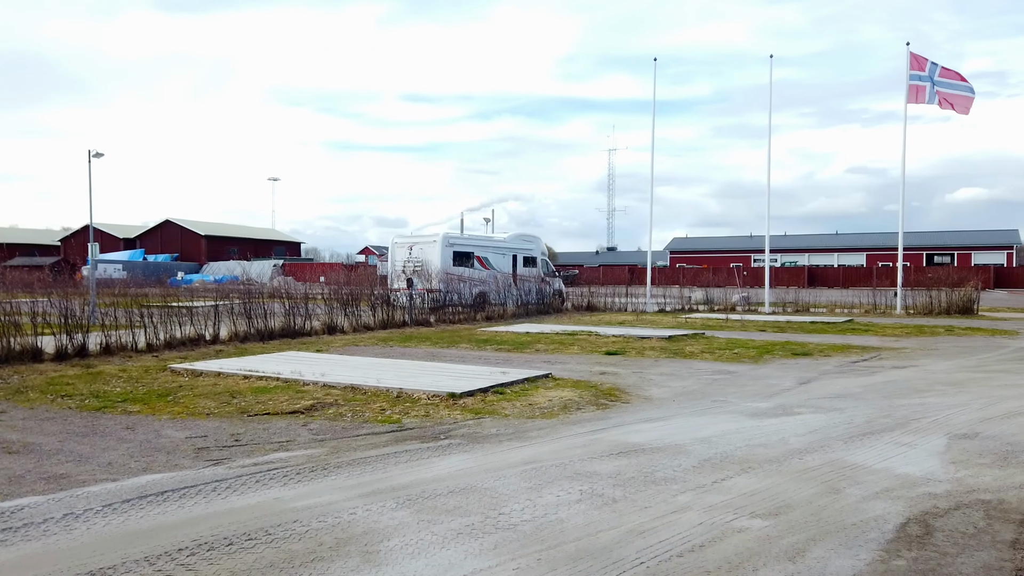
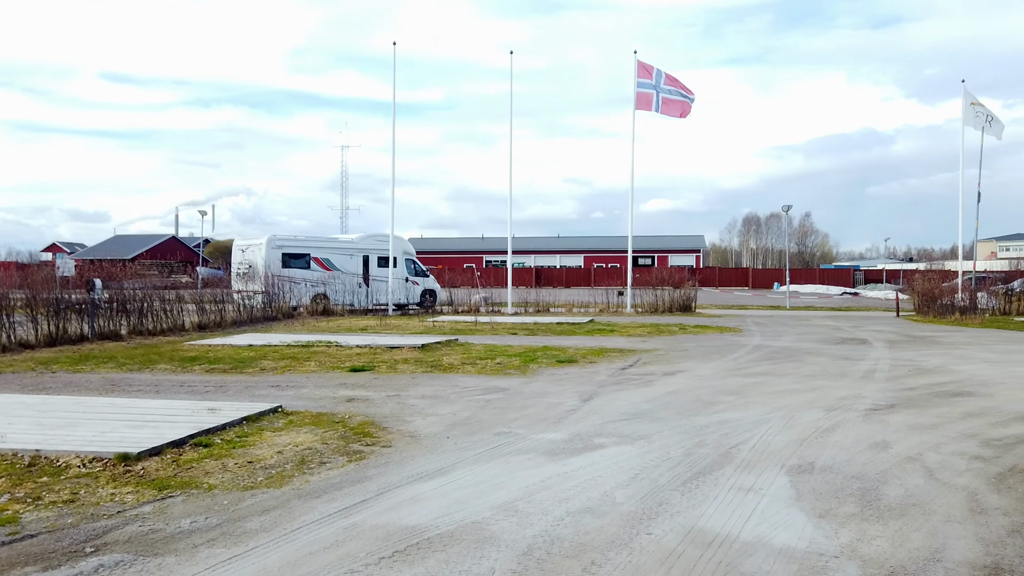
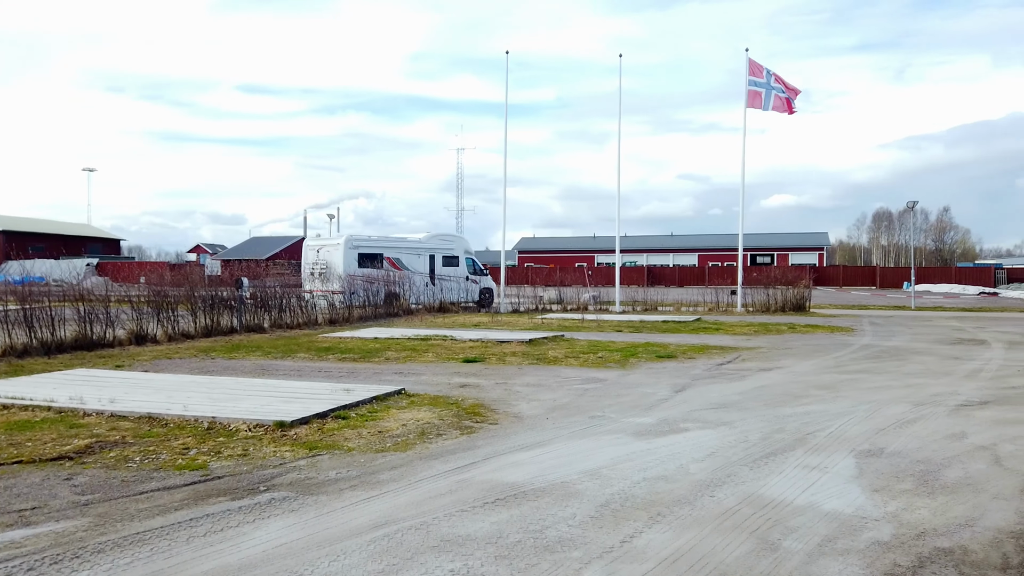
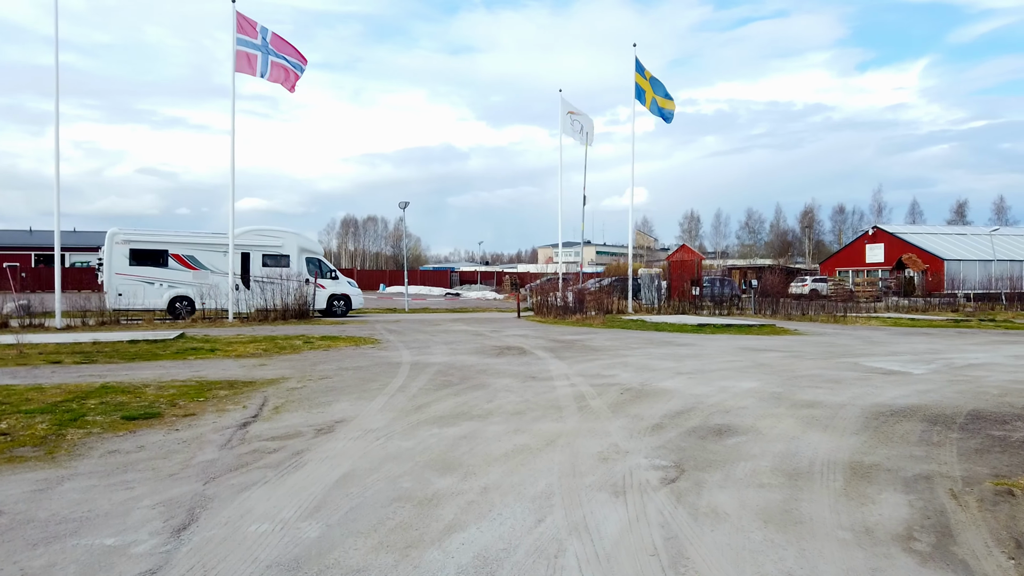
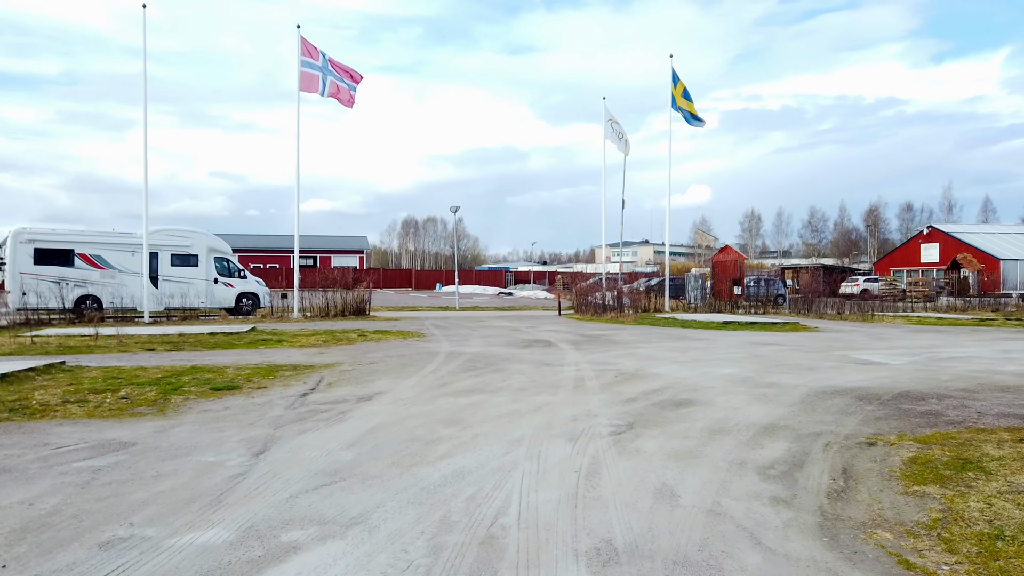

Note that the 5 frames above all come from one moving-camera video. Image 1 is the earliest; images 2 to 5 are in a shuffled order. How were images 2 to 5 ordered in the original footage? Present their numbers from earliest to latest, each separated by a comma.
3, 2, 5, 4
